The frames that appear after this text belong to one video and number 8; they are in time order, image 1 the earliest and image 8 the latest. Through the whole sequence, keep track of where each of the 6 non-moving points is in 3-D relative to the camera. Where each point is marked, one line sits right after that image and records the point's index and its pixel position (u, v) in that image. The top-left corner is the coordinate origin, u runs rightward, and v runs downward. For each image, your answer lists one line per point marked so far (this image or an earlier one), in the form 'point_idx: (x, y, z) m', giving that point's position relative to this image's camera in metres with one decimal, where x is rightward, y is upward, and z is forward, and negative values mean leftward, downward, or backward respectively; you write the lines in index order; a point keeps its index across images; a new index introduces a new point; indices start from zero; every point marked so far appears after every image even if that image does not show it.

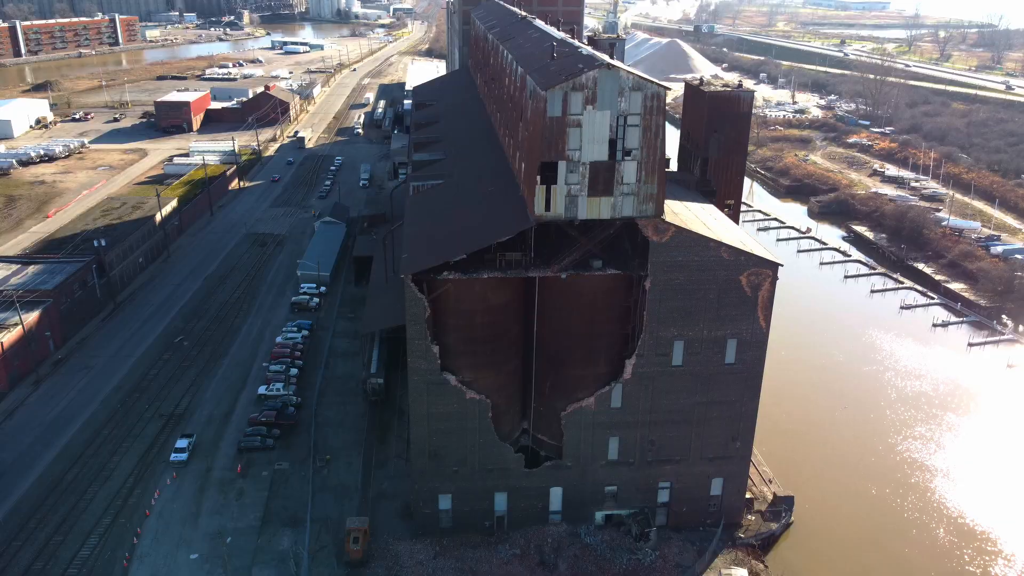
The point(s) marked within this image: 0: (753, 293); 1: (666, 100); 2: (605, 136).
0: (+6.2, -0.1, +19.1) m
1: (+3.6, +4.4, +17.4) m
2: (+2.2, +3.6, +17.5) m
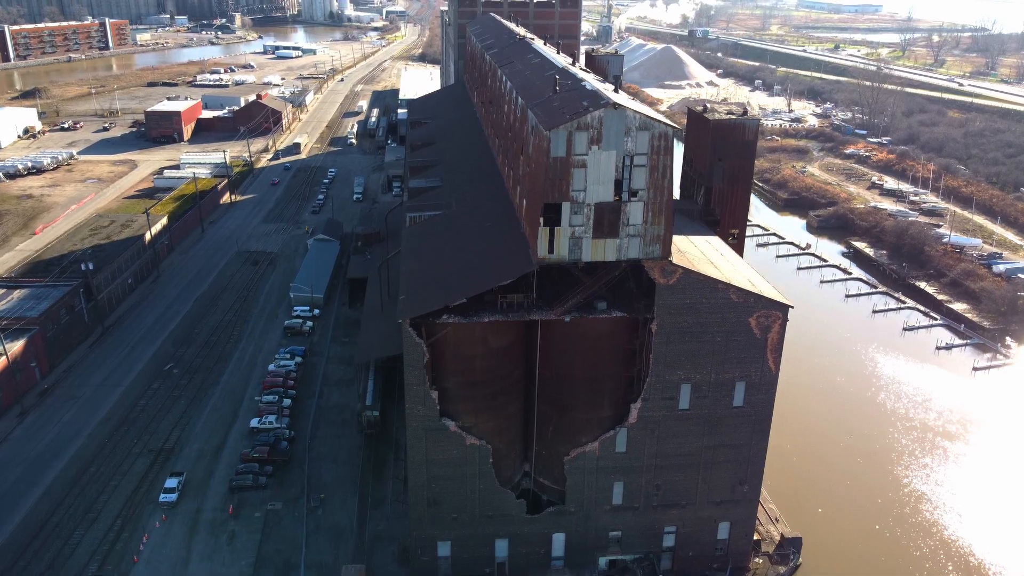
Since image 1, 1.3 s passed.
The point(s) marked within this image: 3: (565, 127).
0: (+6.2, -1.2, +18.5) m
1: (+3.6, +3.3, +16.8) m
2: (+2.2, +2.5, +16.9) m
3: (+1.2, +3.5, +16.4) m
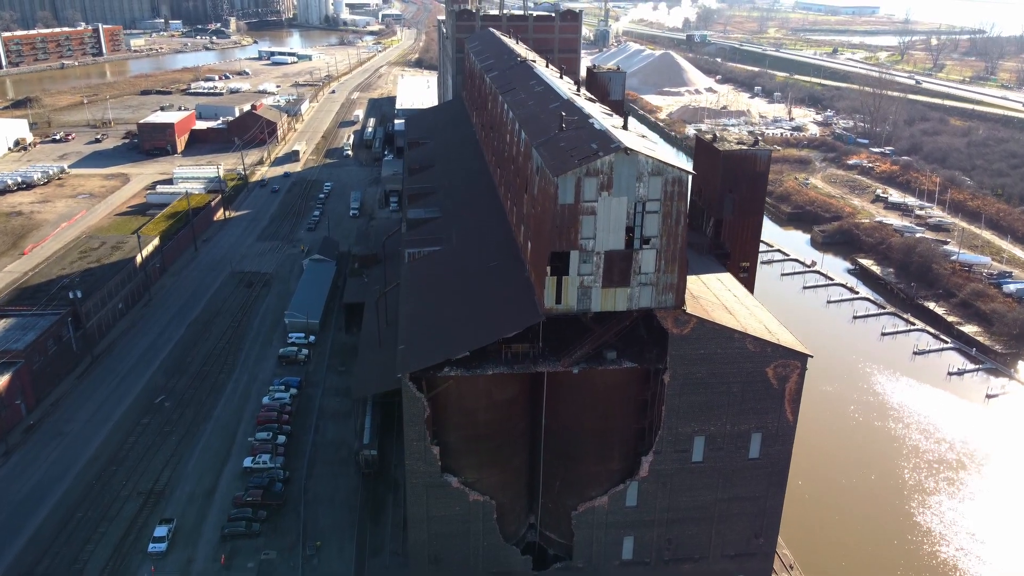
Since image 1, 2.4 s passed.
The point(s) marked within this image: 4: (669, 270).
0: (+6.4, -2.3, +17.7) m
1: (+3.7, +2.2, +15.9) m
2: (+2.3, +1.4, +16.0) m
3: (+1.3, +2.4, +15.5) m
4: (+3.5, +0.4, +16.5) m
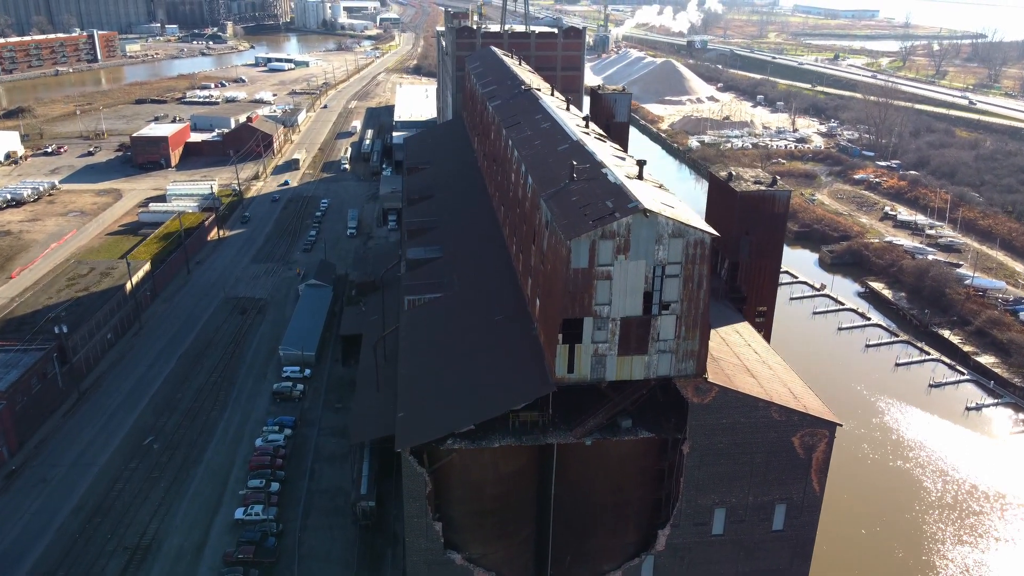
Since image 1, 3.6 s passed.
0: (+6.5, -3.7, +16.5) m
1: (+3.9, +0.8, +14.7) m
2: (+2.5, 0.0, +14.8) m
3: (+1.5, +1.0, +14.3) m
4: (+3.7, -1.0, +15.3) m
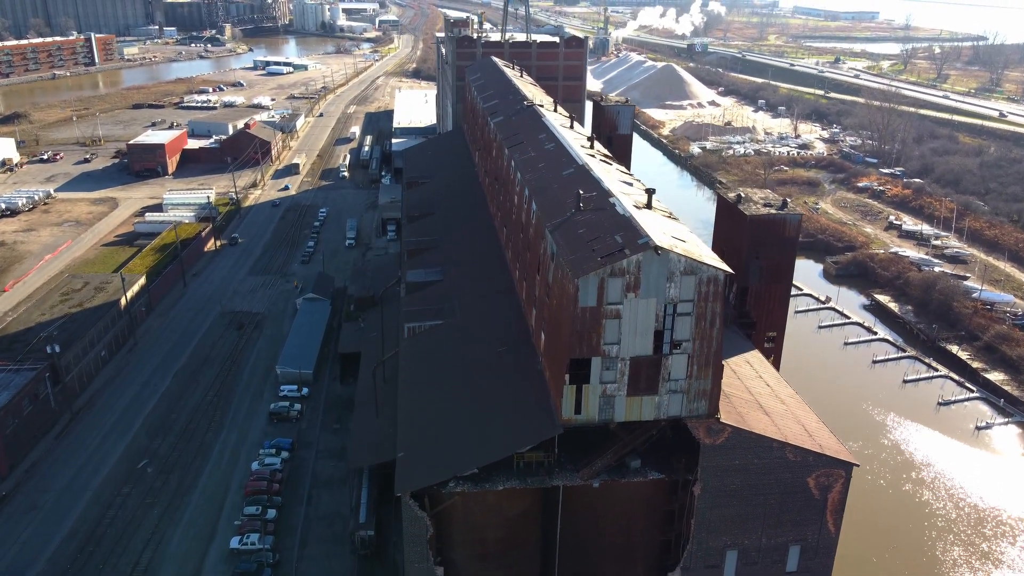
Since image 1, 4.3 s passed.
0: (+6.6, -4.4, +15.9) m
1: (+4.0, +0.1, +14.1) m
2: (+2.6, -0.8, +14.2) m
3: (+1.5, +0.3, +13.7) m
4: (+3.7, -1.7, +14.7) m
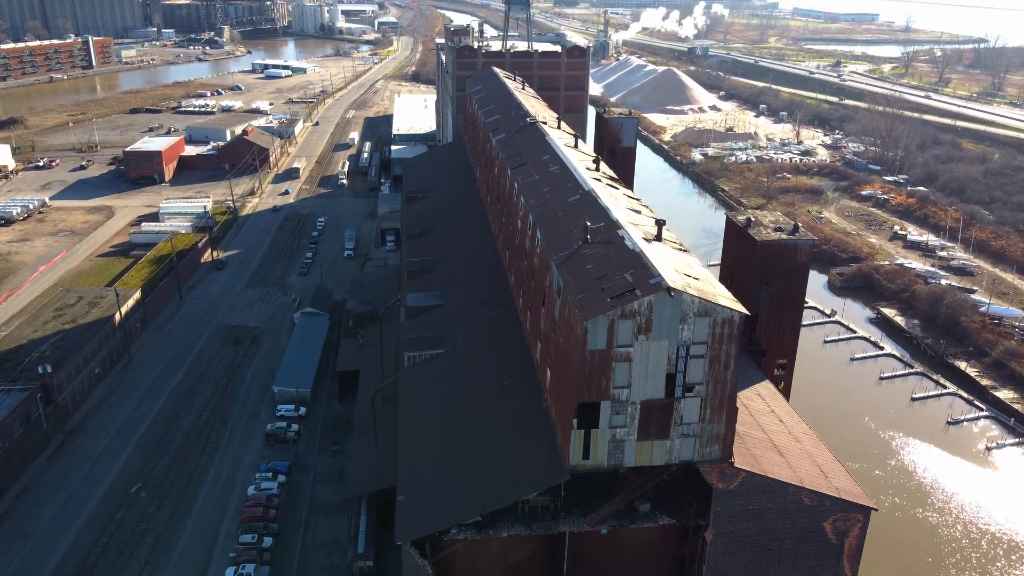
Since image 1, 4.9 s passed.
0: (+6.7, -5.2, +15.3) m
1: (+4.1, -0.7, +13.5) m
2: (+2.7, -1.5, +13.6) m
3: (+1.6, -0.5, +13.1) m
4: (+3.8, -2.5, +14.1) m
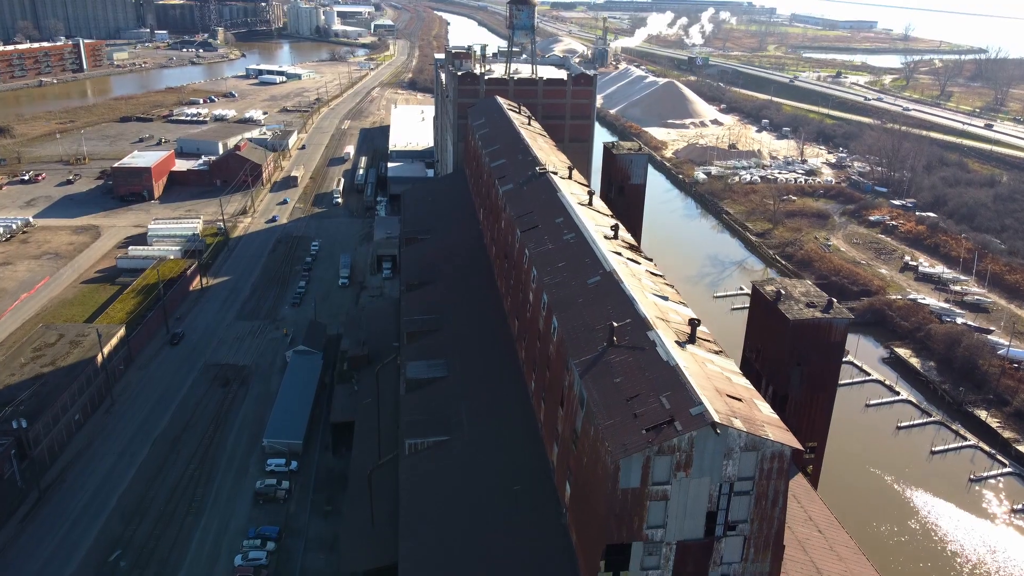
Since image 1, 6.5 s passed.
0: (+7.0, -7.3, +13.7) m
1: (+4.4, -2.8, +11.9) m
2: (+3.0, -3.5, +12.0) m
3: (+2.0, -2.5, +11.5) m
4: (+4.1, -4.5, +12.5) m
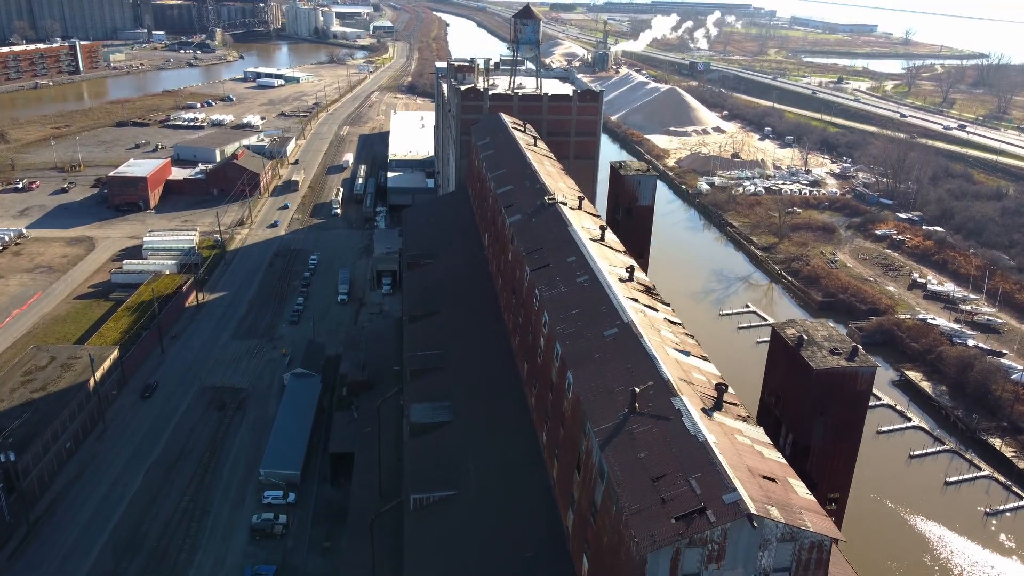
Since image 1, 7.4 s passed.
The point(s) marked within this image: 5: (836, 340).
0: (+7.2, -8.4, +12.9) m
1: (+4.7, -3.9, +11.0) m
2: (+3.3, -4.7, +11.1) m
3: (+2.2, -3.6, +10.6) m
4: (+4.4, -5.7, +11.6) m
5: (+8.2, -1.3, +19.2) m
